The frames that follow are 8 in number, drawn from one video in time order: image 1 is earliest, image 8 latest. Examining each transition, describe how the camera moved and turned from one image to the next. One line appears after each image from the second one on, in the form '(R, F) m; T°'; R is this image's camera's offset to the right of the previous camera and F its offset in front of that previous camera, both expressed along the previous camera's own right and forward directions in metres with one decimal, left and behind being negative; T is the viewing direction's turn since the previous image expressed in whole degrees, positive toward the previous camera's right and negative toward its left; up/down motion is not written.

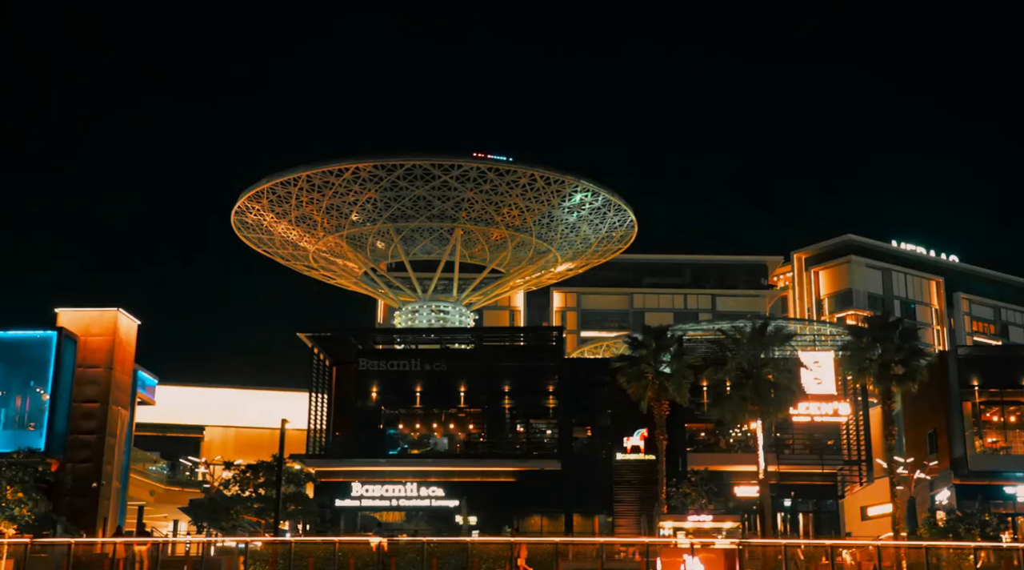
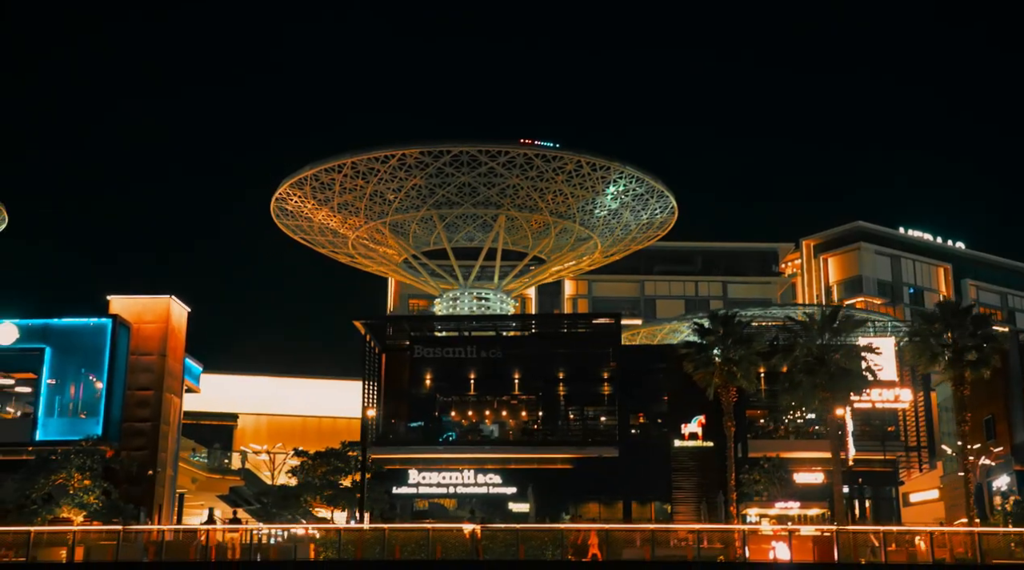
(-3.1, +0.3) m; 0°
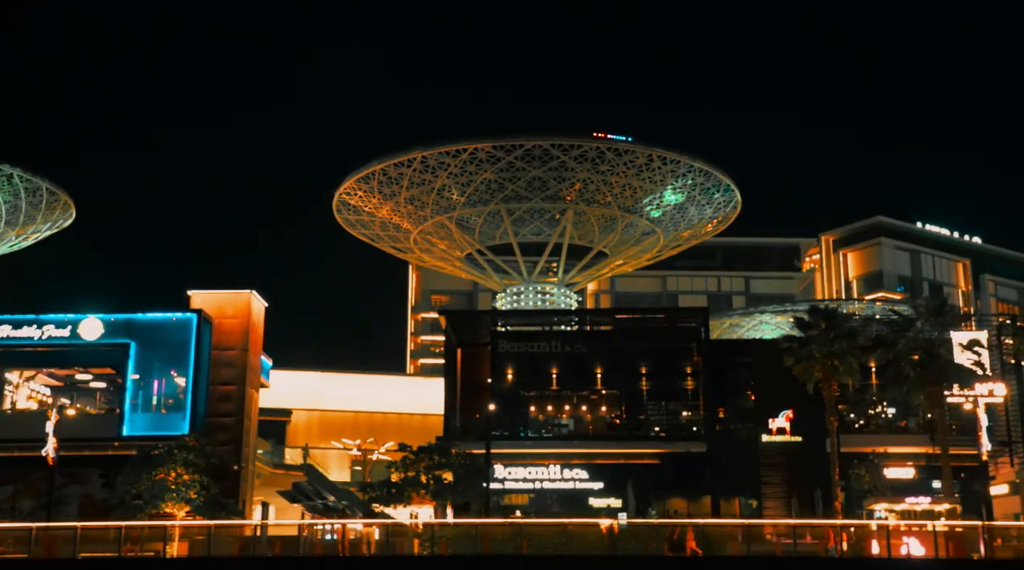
(-4.3, +0.3) m; 0°
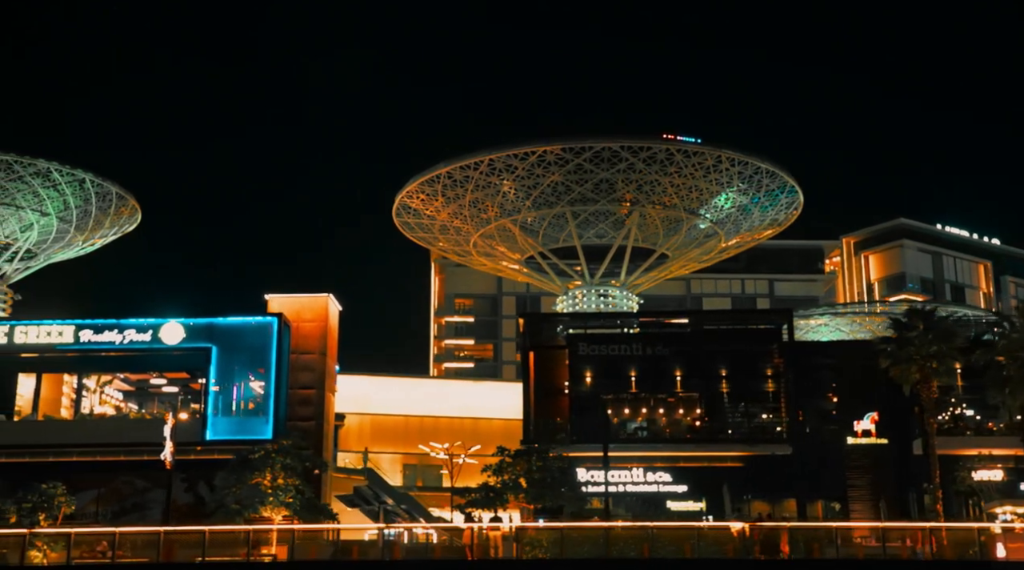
(-3.9, +0.2) m; -1°
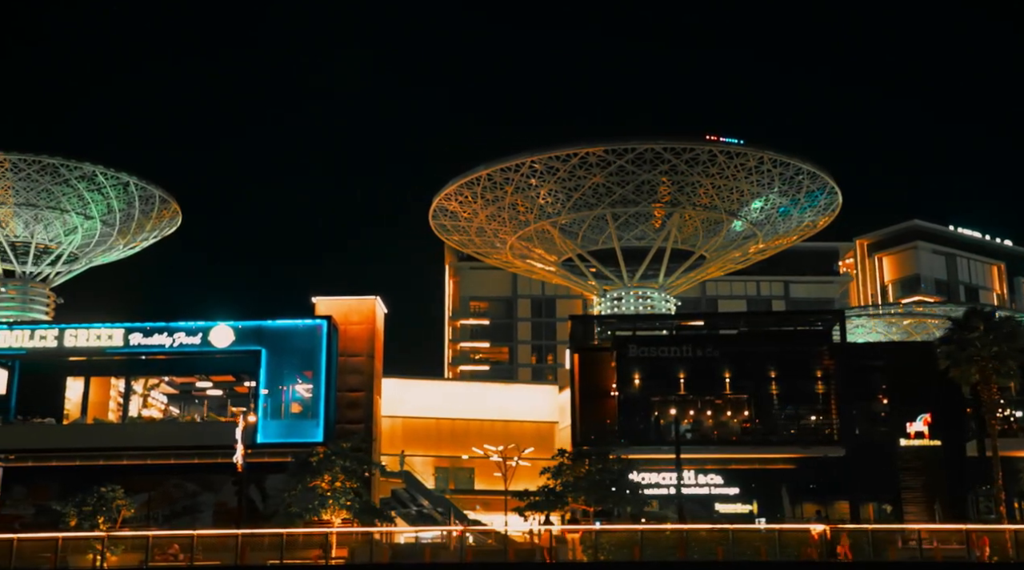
(-2.4, +0.2) m; 0°
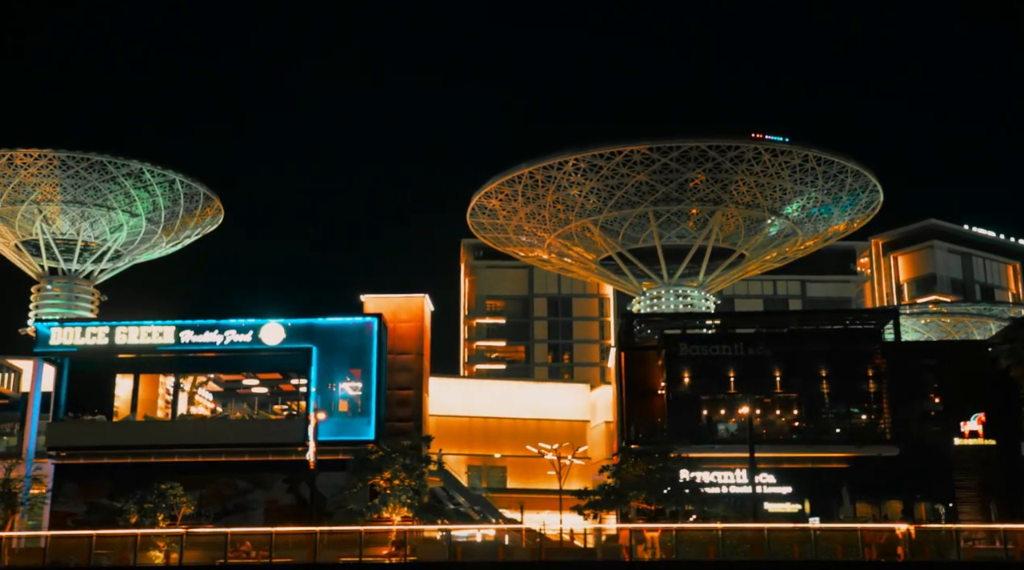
(-2.4, +0.2) m; 0°
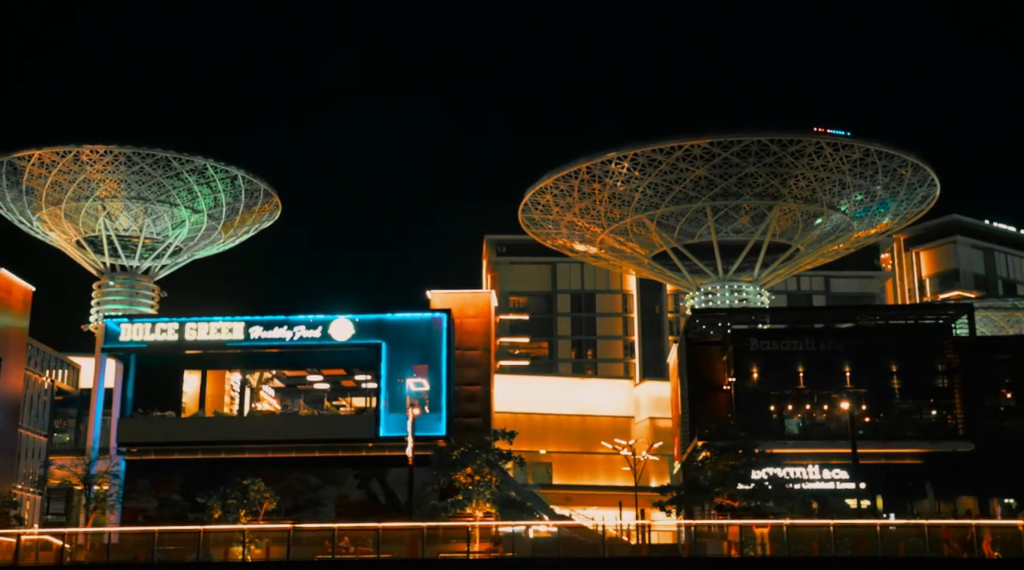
(-3.2, +0.2) m; -1°
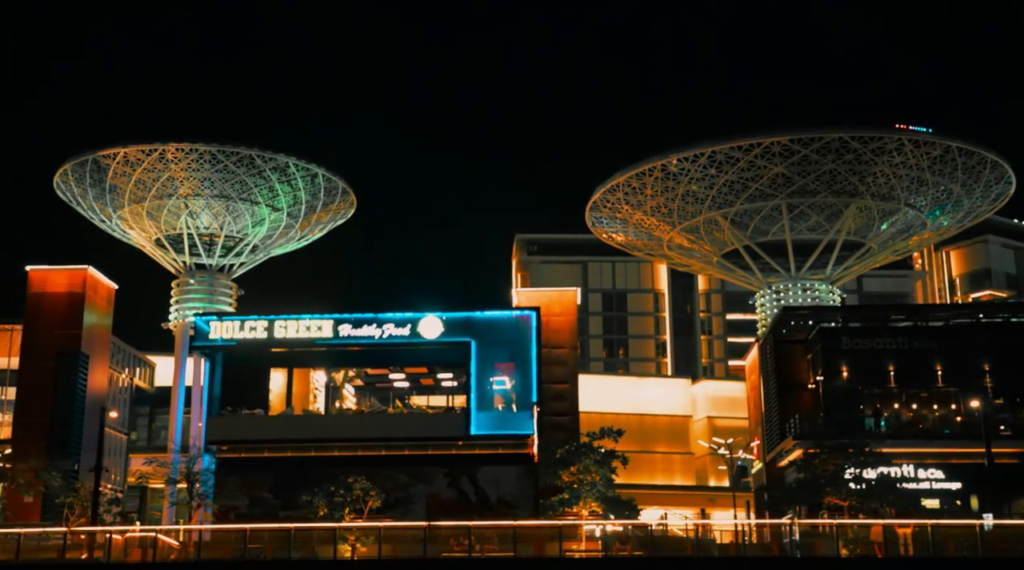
(-4.0, +0.3) m; -1°
